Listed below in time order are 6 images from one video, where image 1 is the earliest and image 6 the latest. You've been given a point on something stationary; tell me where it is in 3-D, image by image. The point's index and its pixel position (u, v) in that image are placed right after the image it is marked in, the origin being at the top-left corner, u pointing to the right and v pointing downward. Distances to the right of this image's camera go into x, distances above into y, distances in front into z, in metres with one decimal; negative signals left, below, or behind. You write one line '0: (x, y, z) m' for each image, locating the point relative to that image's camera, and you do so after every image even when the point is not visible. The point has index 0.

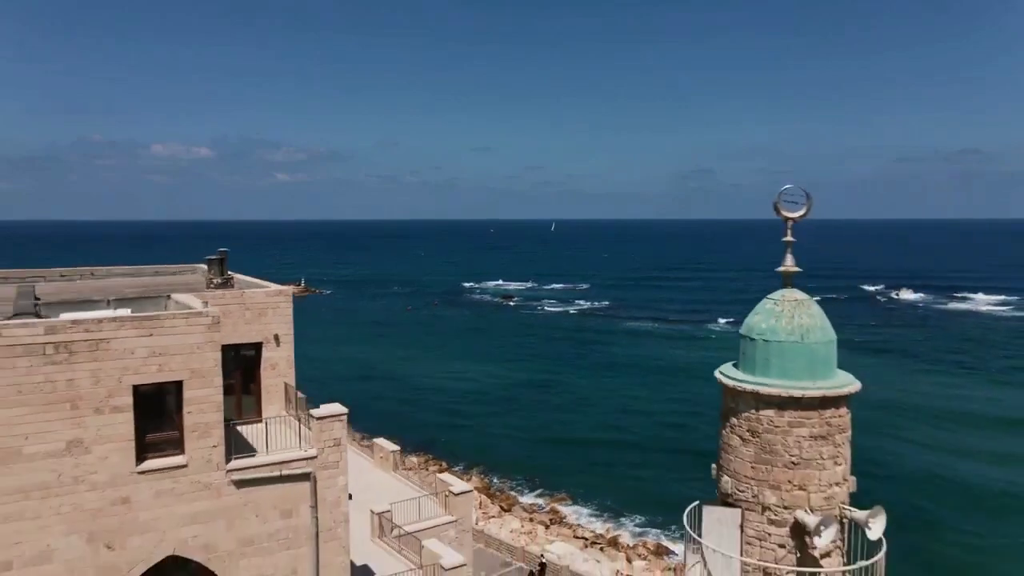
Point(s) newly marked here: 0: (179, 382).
0: (-5.1, -1.5, +11.6) m
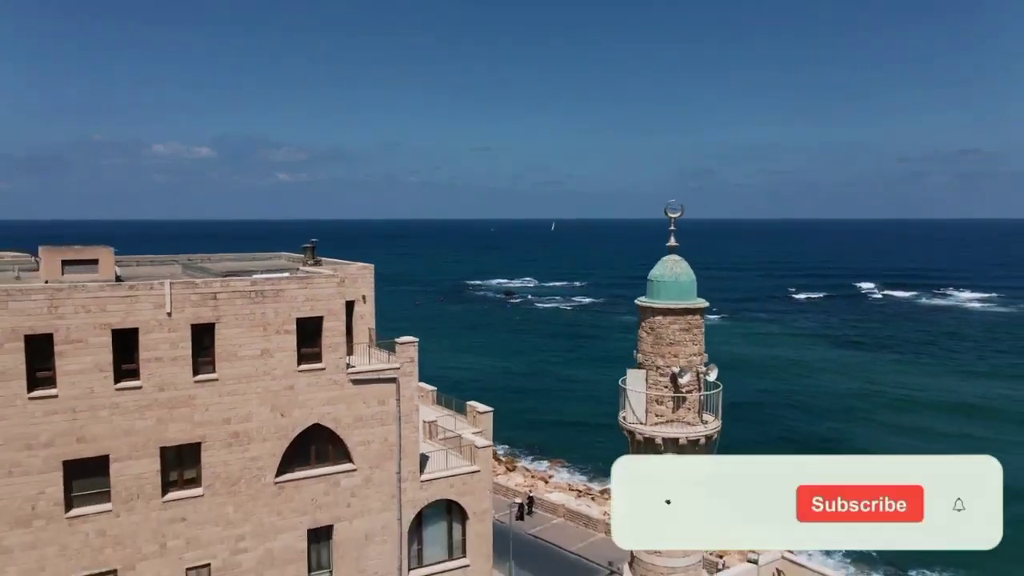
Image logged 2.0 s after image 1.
0: (-4.9, -0.7, +19.2) m
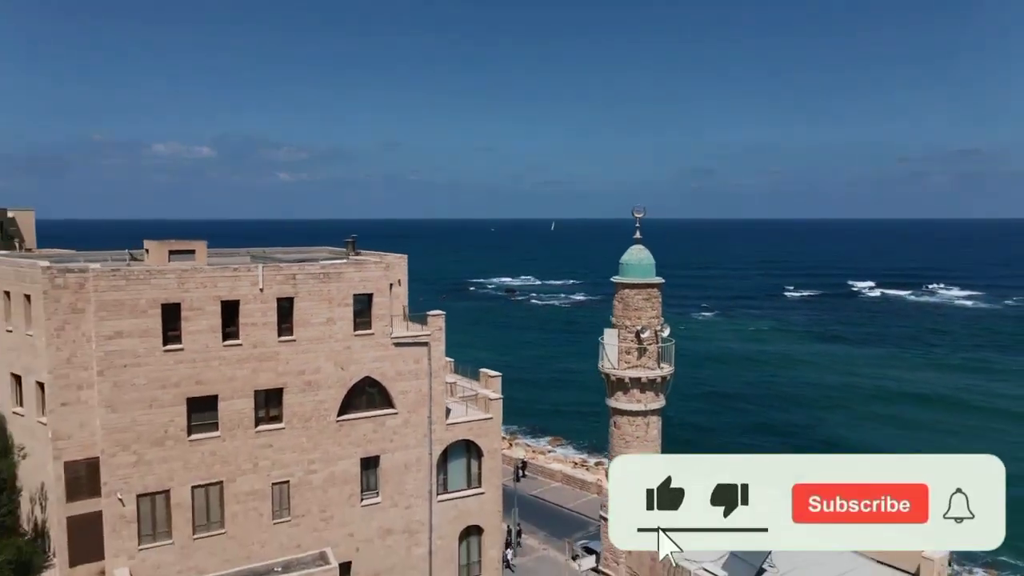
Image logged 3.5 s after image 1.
0: (-4.6, -0.2, +24.8) m
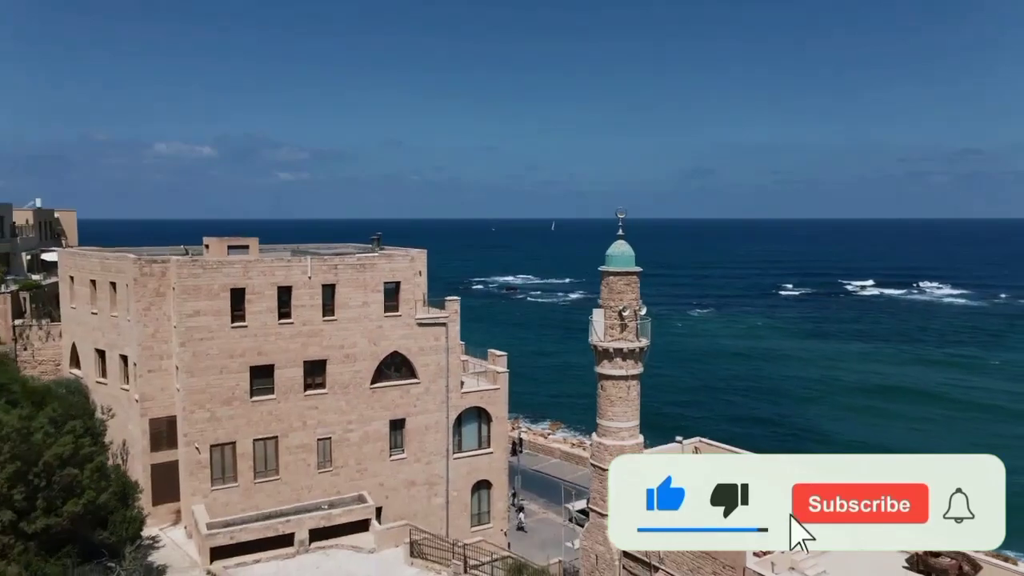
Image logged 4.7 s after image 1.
0: (-4.4, +0.2, +29.6) m
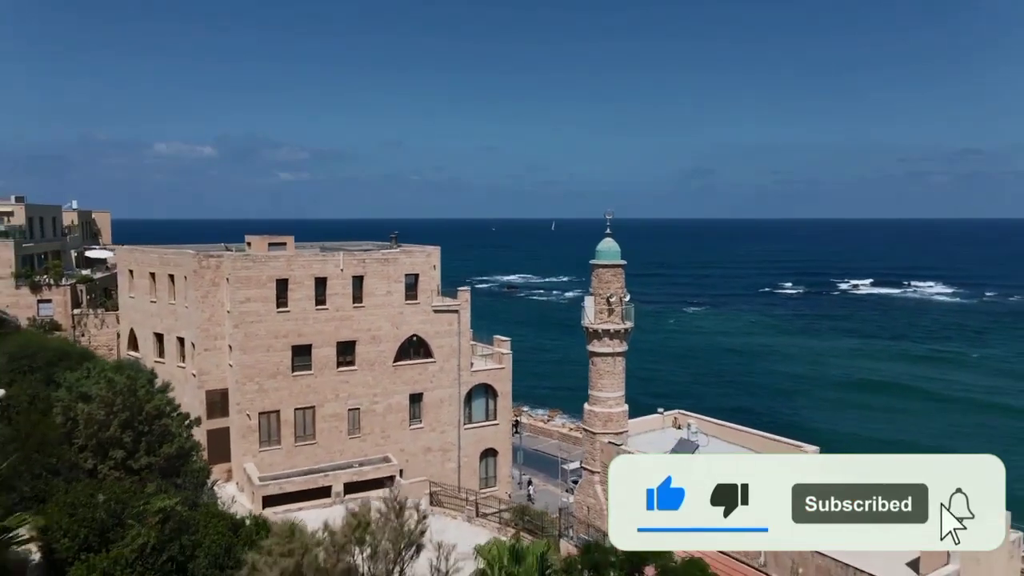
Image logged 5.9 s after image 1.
0: (-4.3, +0.6, +34.2) m
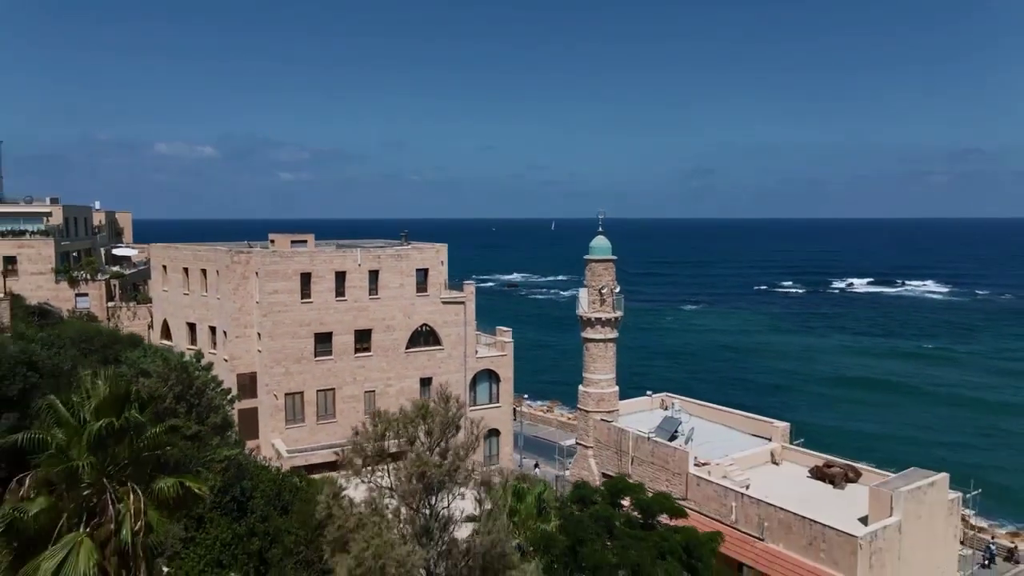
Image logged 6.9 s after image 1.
0: (-4.2, +0.9, +37.5) m
